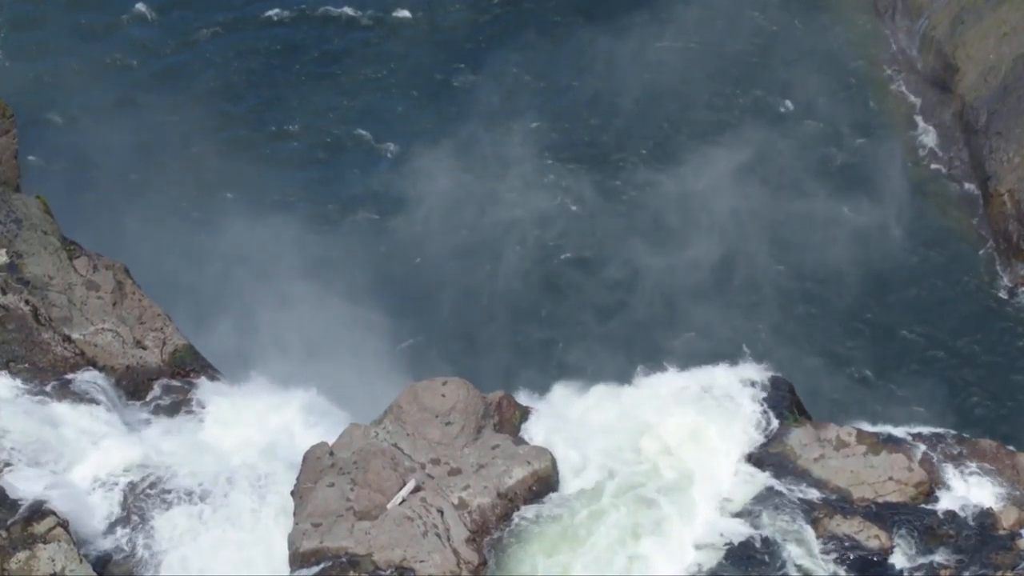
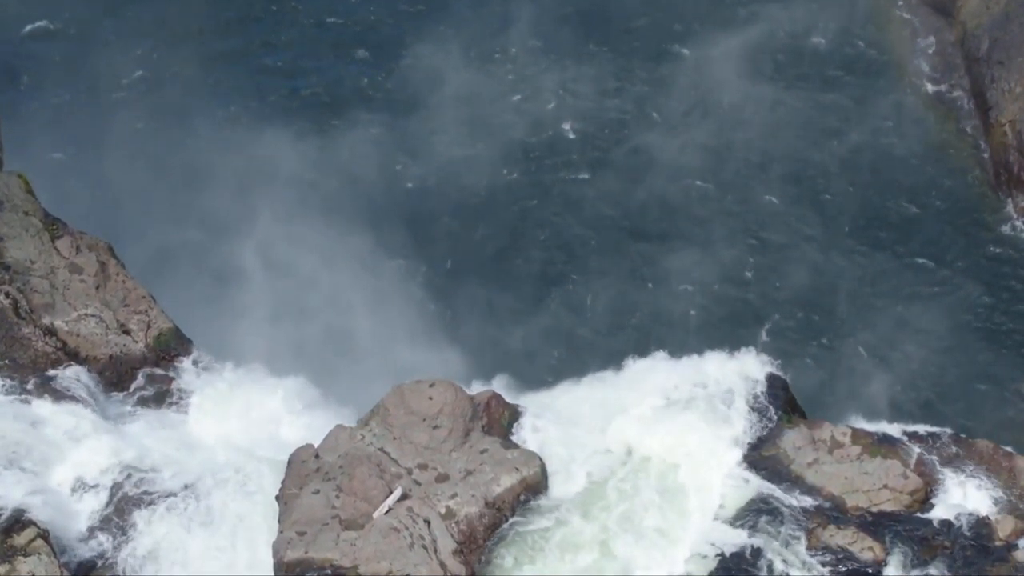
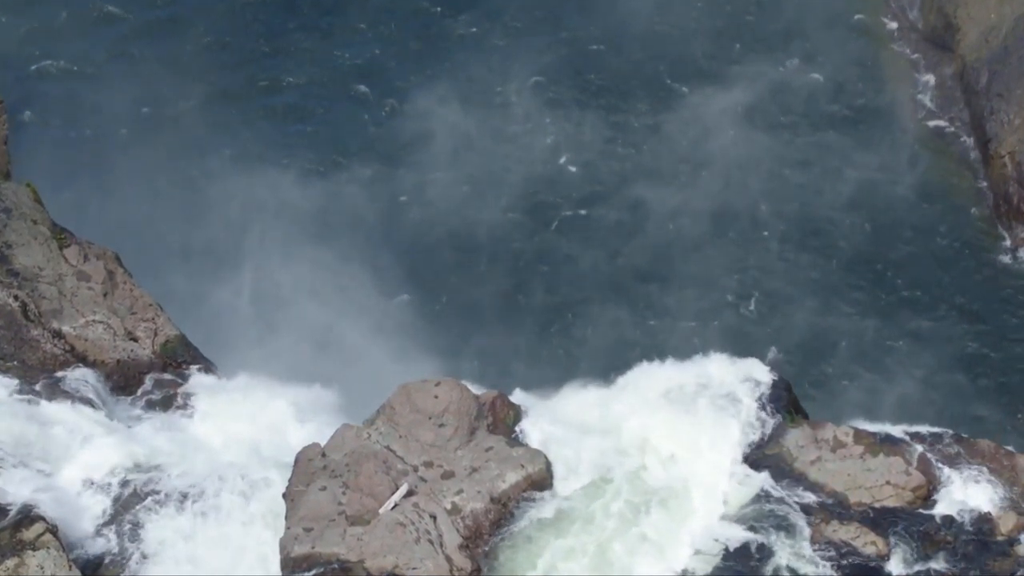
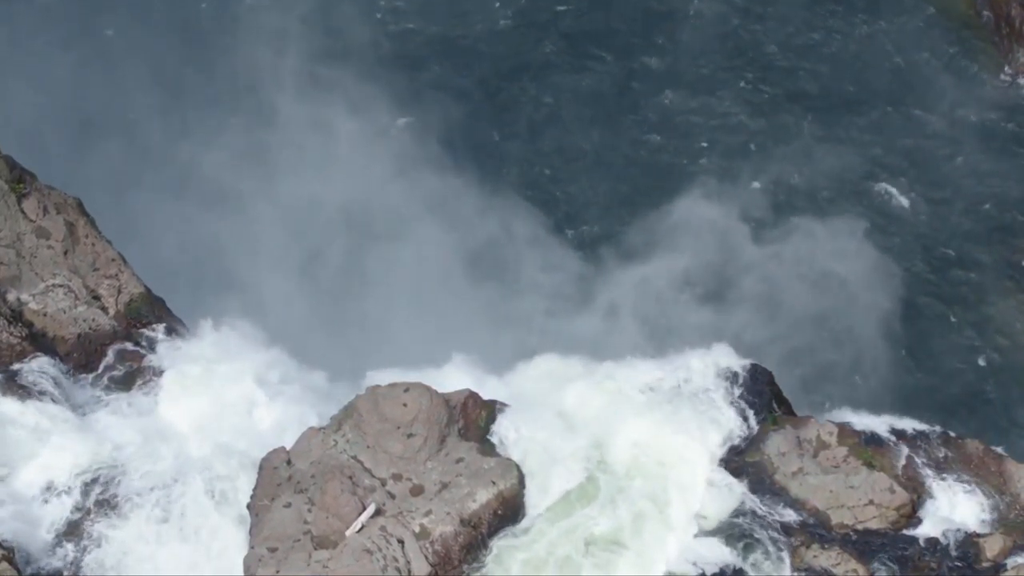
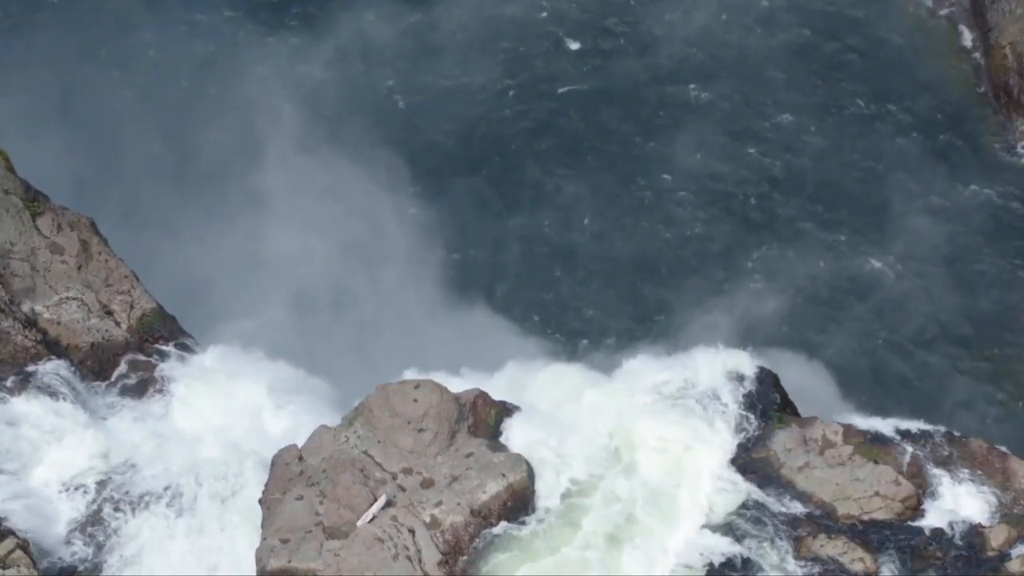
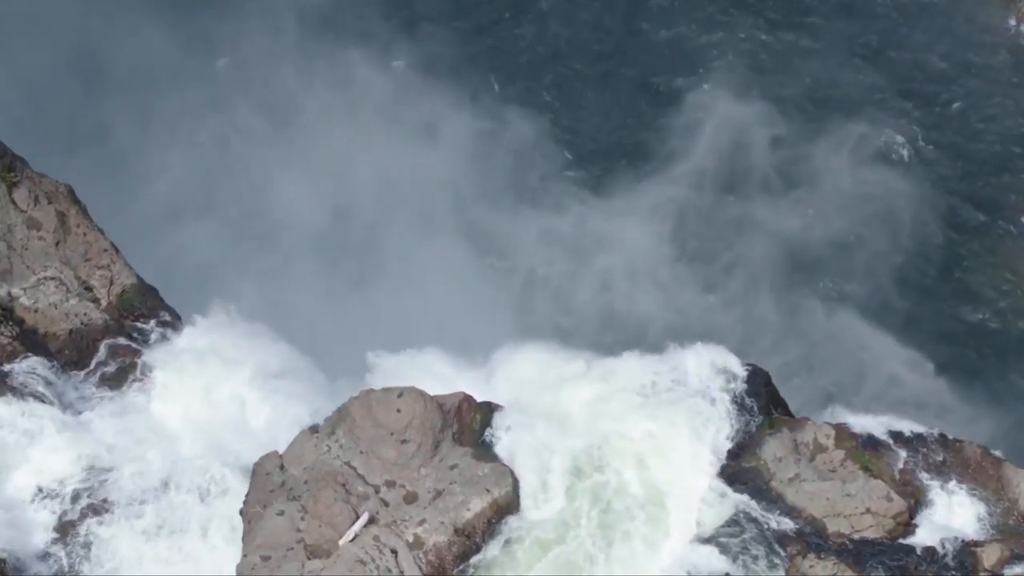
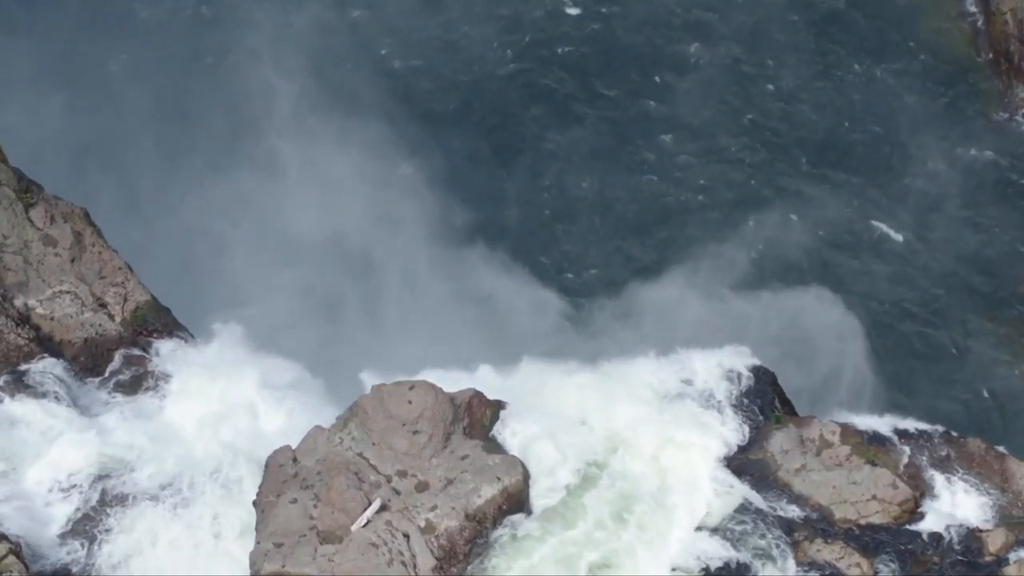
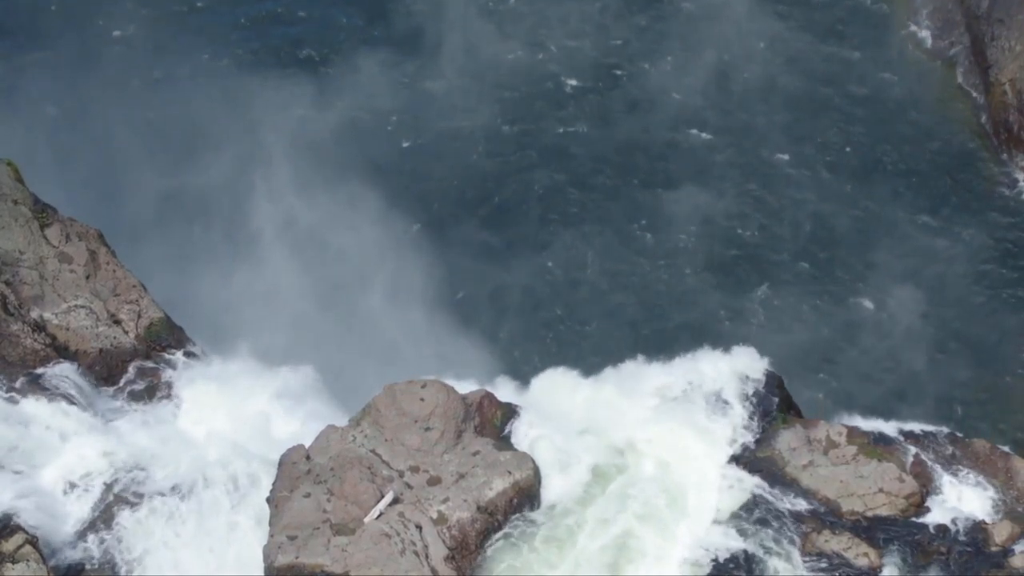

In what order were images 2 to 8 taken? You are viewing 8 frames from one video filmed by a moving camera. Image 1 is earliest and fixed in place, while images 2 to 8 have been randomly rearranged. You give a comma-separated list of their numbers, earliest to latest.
3, 2, 8, 5, 7, 4, 6
